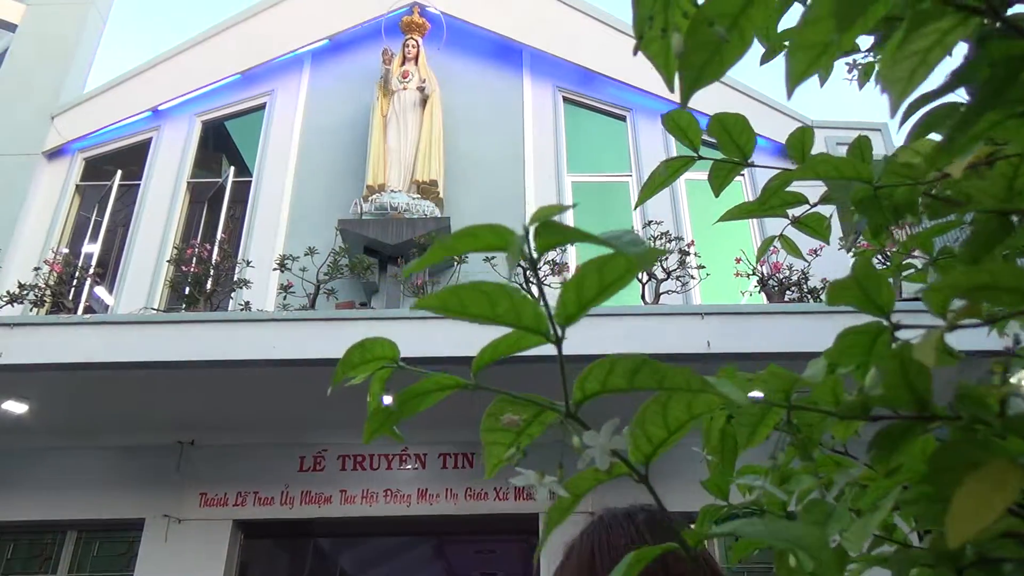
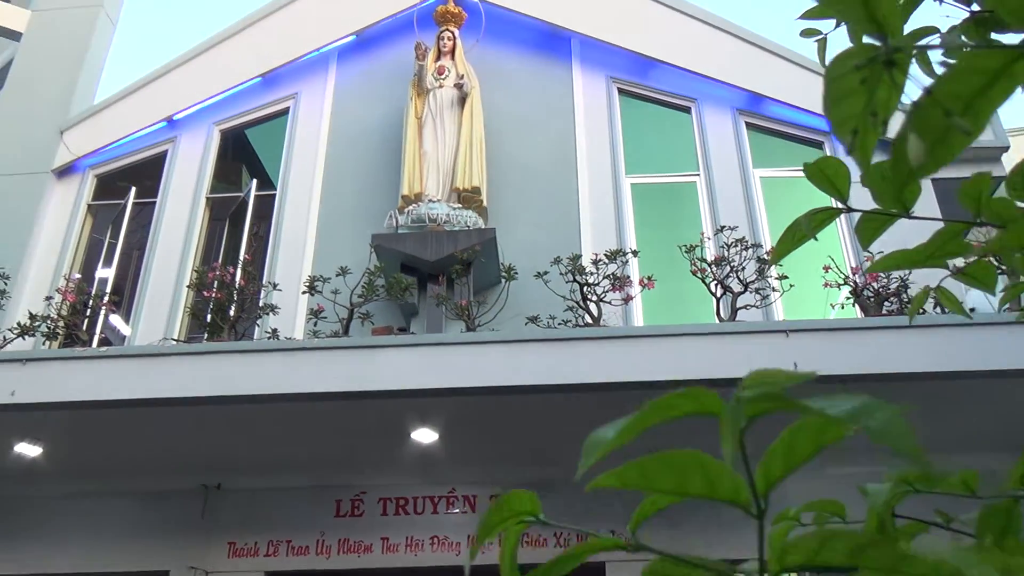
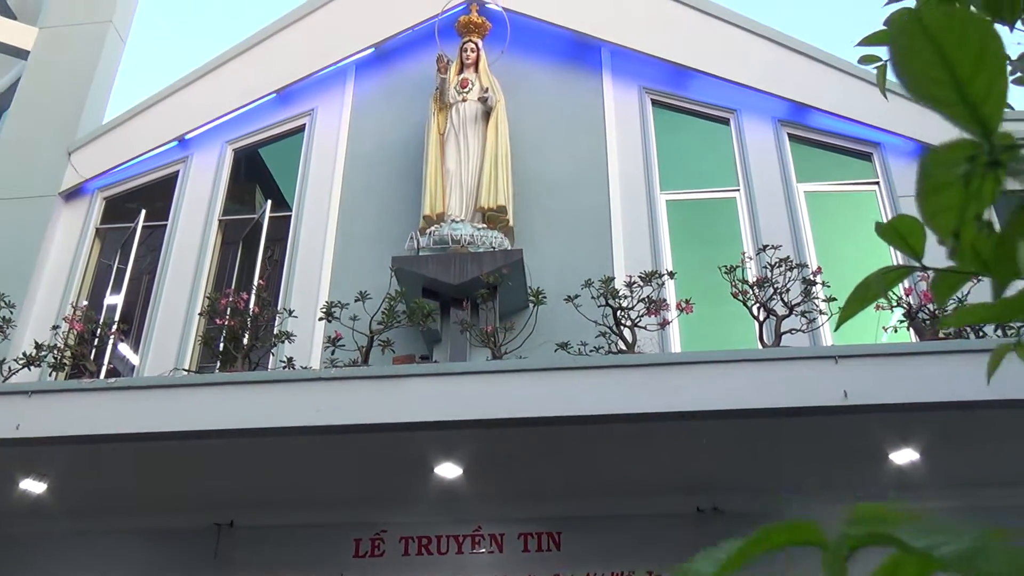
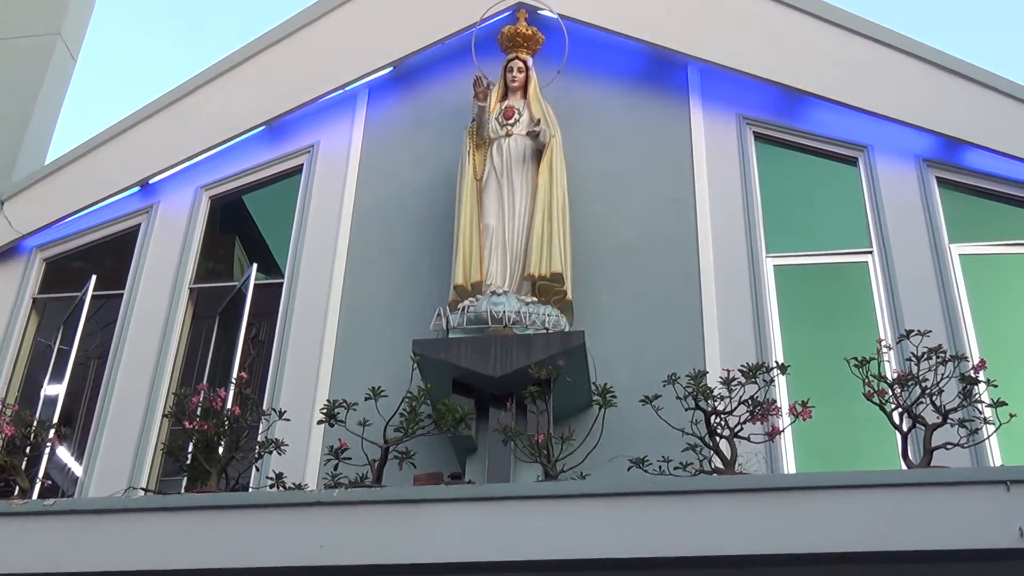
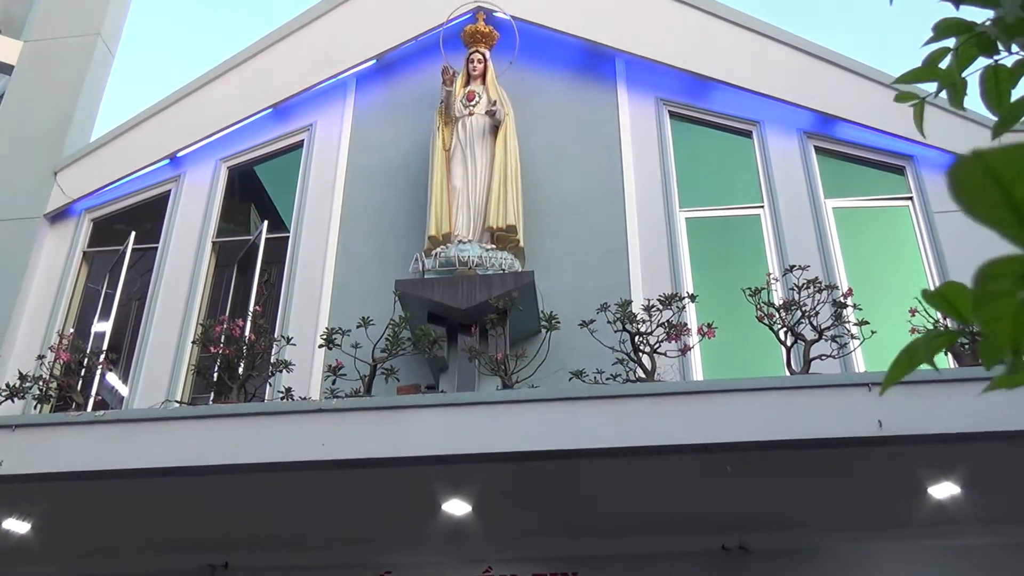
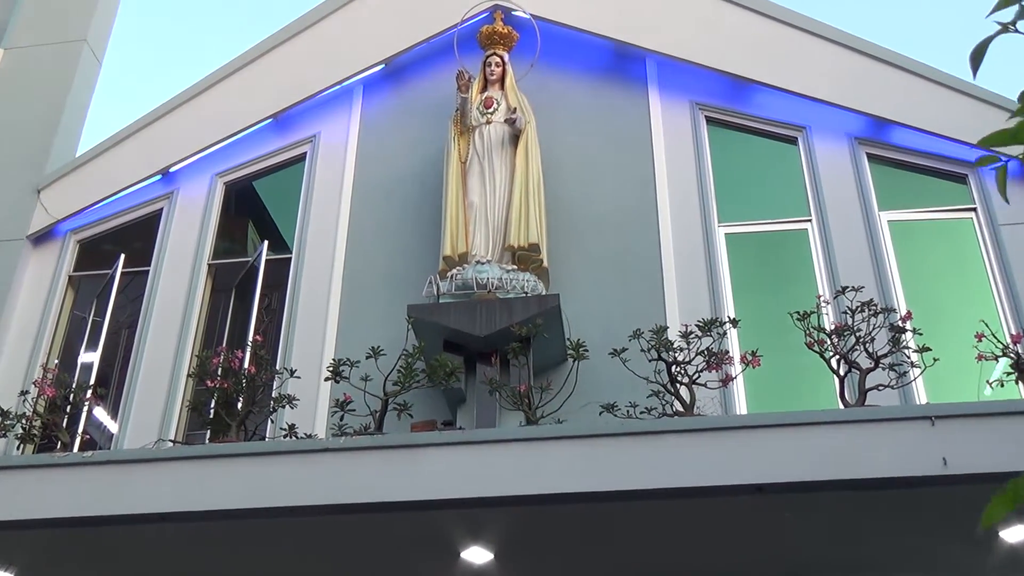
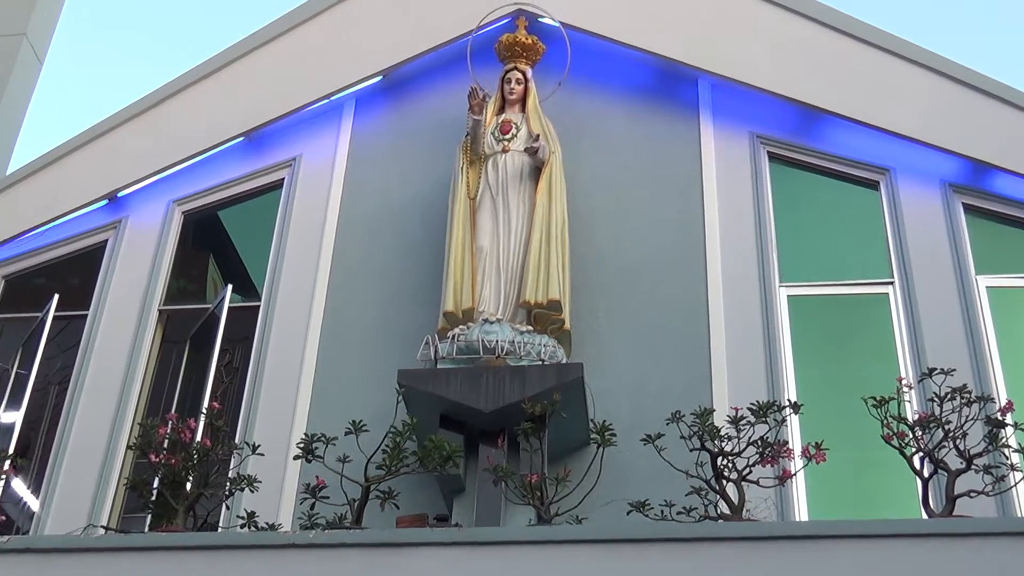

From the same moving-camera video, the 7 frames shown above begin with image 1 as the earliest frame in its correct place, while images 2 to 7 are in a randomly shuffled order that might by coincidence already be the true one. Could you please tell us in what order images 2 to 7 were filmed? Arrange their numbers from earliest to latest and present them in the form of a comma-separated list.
2, 3, 5, 6, 4, 7
